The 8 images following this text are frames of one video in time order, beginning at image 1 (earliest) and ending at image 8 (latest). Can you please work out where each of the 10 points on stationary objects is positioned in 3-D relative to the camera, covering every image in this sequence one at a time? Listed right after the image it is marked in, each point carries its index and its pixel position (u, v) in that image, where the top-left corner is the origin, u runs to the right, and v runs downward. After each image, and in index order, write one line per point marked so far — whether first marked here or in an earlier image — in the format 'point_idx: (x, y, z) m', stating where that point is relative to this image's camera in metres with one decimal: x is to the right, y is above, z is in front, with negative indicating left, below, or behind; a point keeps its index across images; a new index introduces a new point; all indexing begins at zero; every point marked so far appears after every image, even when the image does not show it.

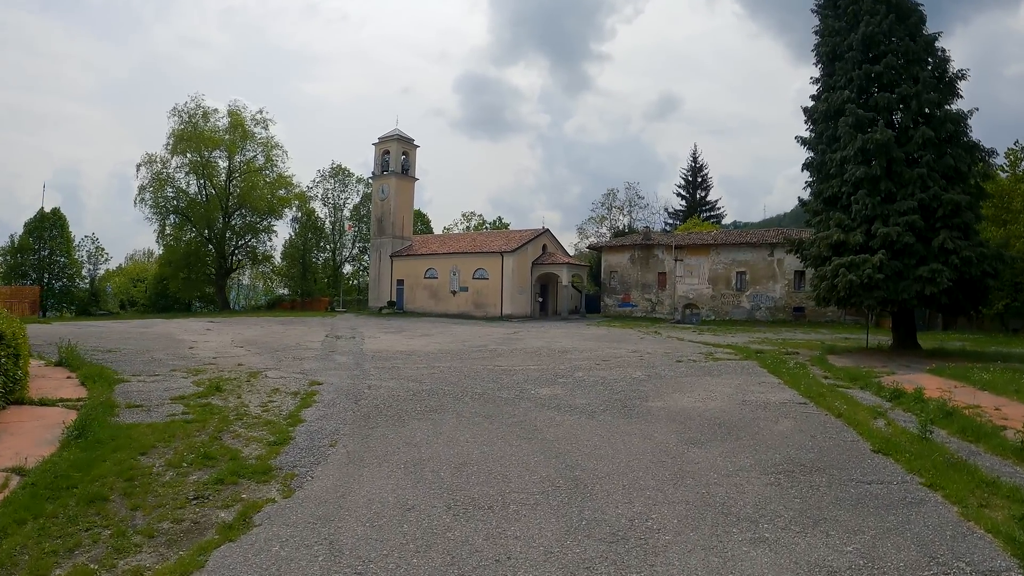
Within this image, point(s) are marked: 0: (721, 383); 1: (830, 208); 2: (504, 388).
0: (+3.6, -1.7, +9.9) m
1: (+10.0, +2.5, +17.7) m
2: (-0.1, -1.5, +8.4) m
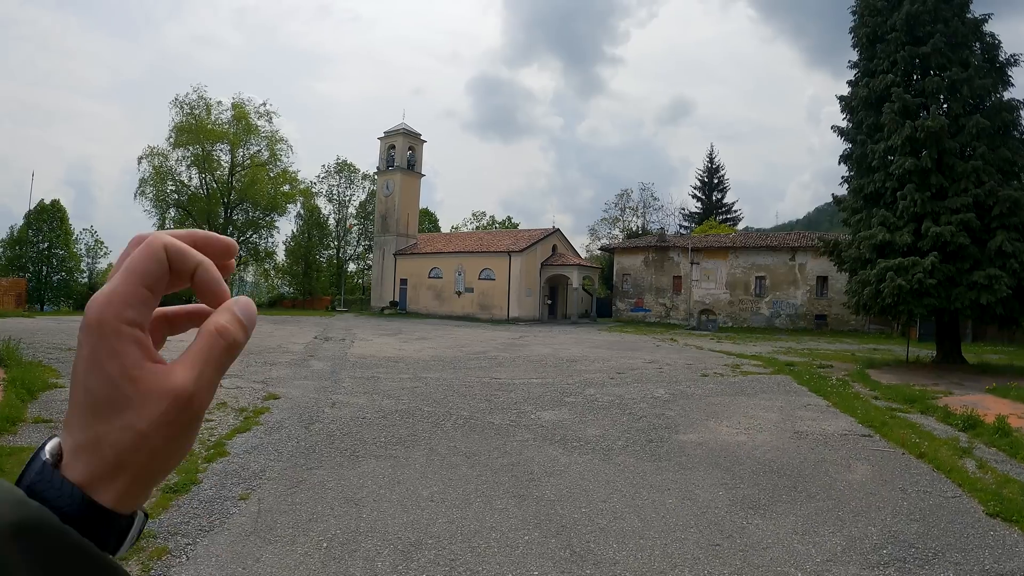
0: (+3.6, -1.7, +8.2) m
1: (+10.1, +2.4, +15.9) m
2: (-0.2, -1.5, +6.8) m
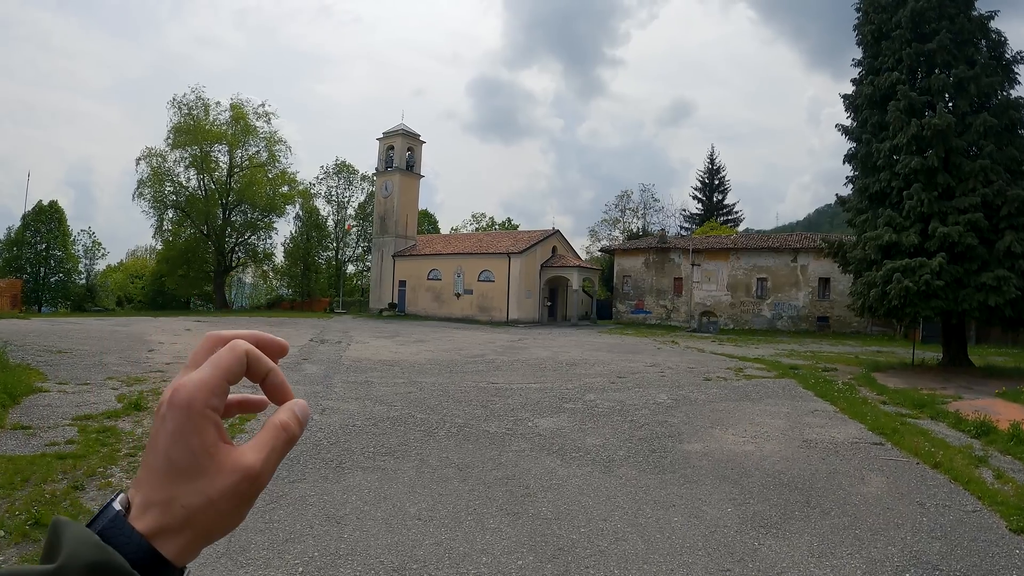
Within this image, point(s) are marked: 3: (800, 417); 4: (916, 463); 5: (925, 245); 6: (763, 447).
0: (+3.5, -1.7, +7.9) m
1: (+10.1, +2.3, +15.7) m
2: (-0.2, -1.5, +6.5) m
3: (+4.0, -1.8, +7.9) m
4: (+4.5, -1.9, +6.3) m
5: (+10.2, +1.1, +14.0) m
6: (+2.6, -1.7, +5.9) m
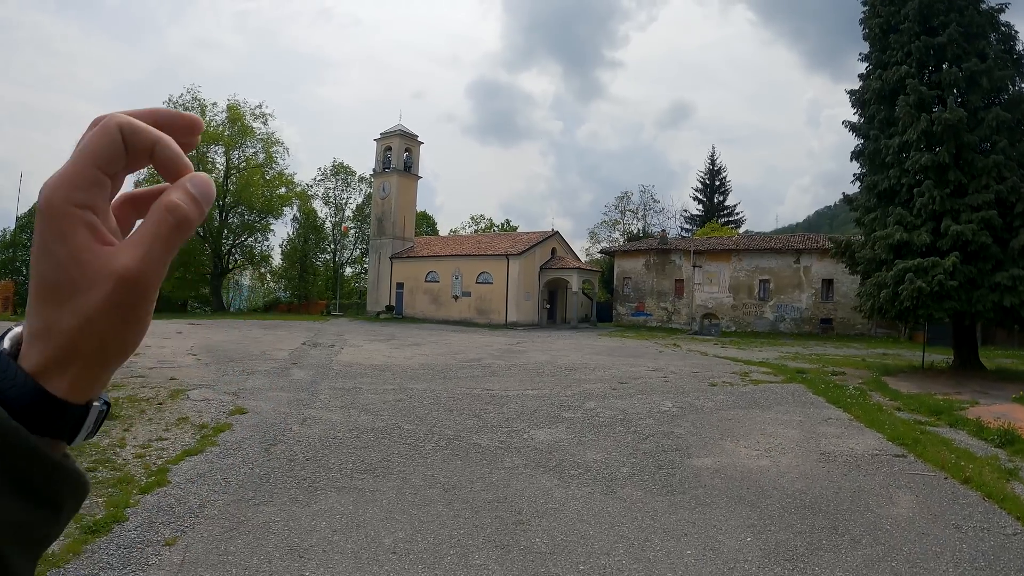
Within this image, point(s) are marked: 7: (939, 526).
0: (+3.5, -1.7, +7.4) m
1: (+10.0, +2.3, +15.2) m
2: (-0.3, -1.5, +6.0) m
3: (+3.9, -1.8, +7.4) m
4: (+4.4, -1.9, +5.8) m
5: (+10.1, +1.0, +13.6) m
6: (+2.6, -1.7, +5.5) m
7: (+3.3, -1.8, +4.4) m
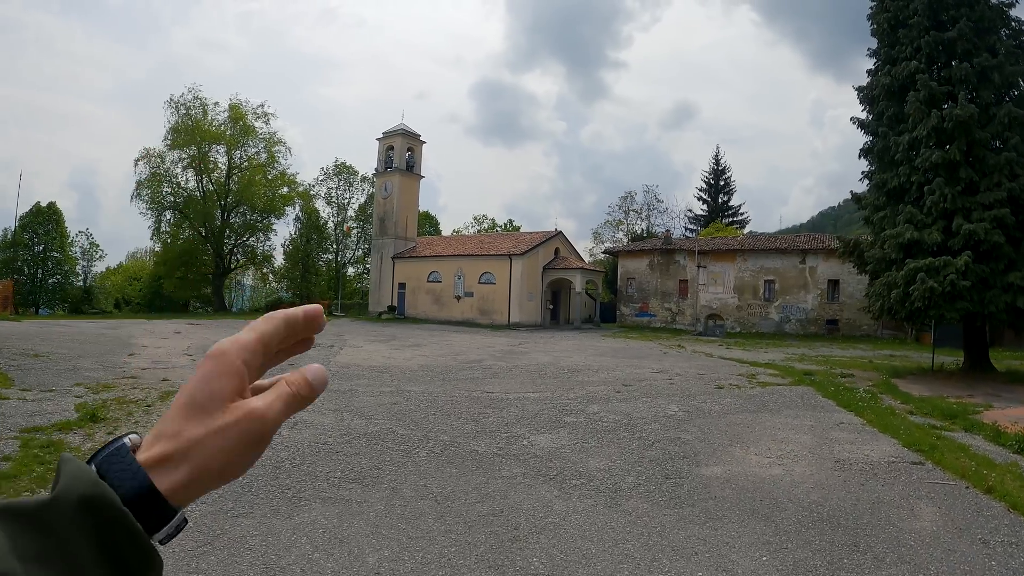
0: (+3.5, -1.7, +7.1) m
1: (+10.1, +2.3, +14.9) m
2: (-0.3, -1.5, +5.7) m
3: (+3.9, -1.8, +7.1) m
4: (+4.4, -1.9, +5.5) m
5: (+10.2, +1.0, +13.2) m
6: (+2.5, -1.7, +5.2) m
7: (+3.3, -1.8, +4.1) m
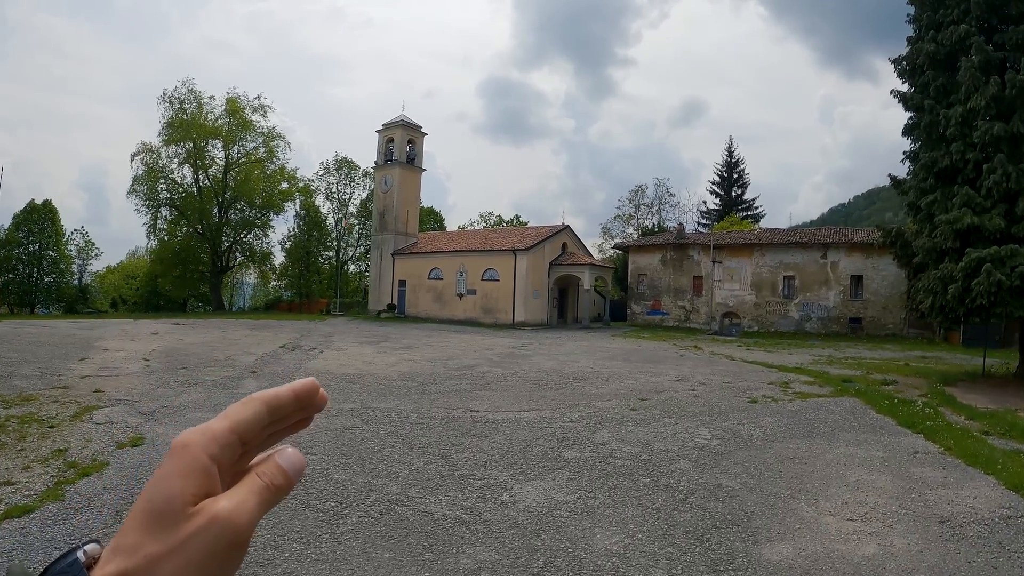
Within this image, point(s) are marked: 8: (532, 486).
0: (+3.3, -1.7, +5.5) m
1: (+10.1, +2.4, +13.1) m
2: (-0.5, -1.4, +4.2) m
3: (+3.8, -1.7, +5.5) m
4: (+4.2, -1.9, +3.9) m
5: (+10.1, +1.1, +11.5) m
6: (+2.4, -1.6, +3.5) m
7: (+3.1, -1.8, +2.5) m
8: (+0.1, -1.4, +4.2) m
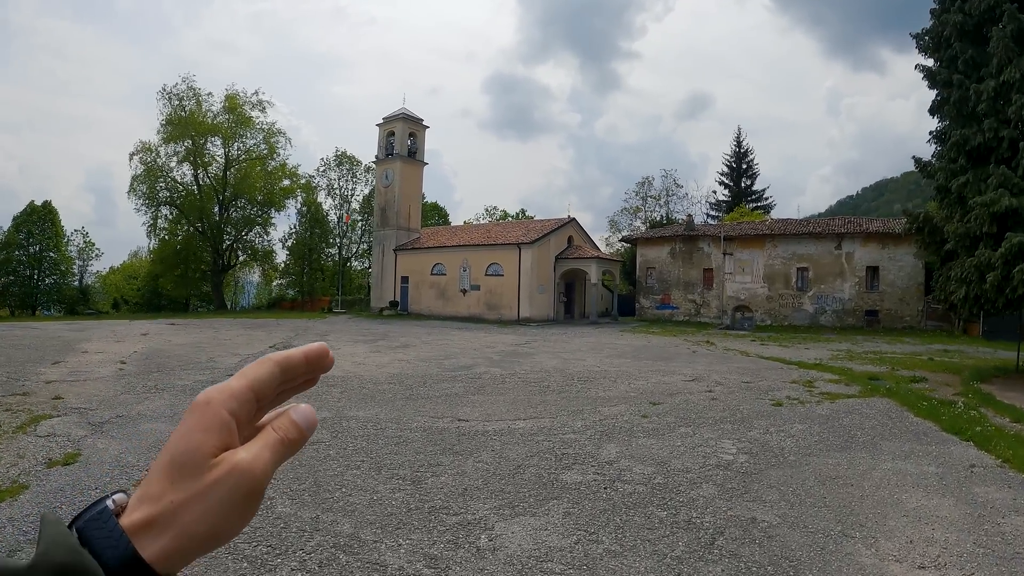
0: (+3.2, -1.6, +4.6) m
1: (+10.0, +2.6, +12.2) m
2: (-0.6, -1.4, +3.4) m
3: (+3.7, -1.6, +4.6) m
4: (+4.1, -1.8, +3.0) m
5: (+10.1, +1.4, +10.5) m
6: (+2.3, -1.5, +2.7) m
7: (+3.0, -1.7, +1.6) m
8: (0.0, -1.4, +3.4) m
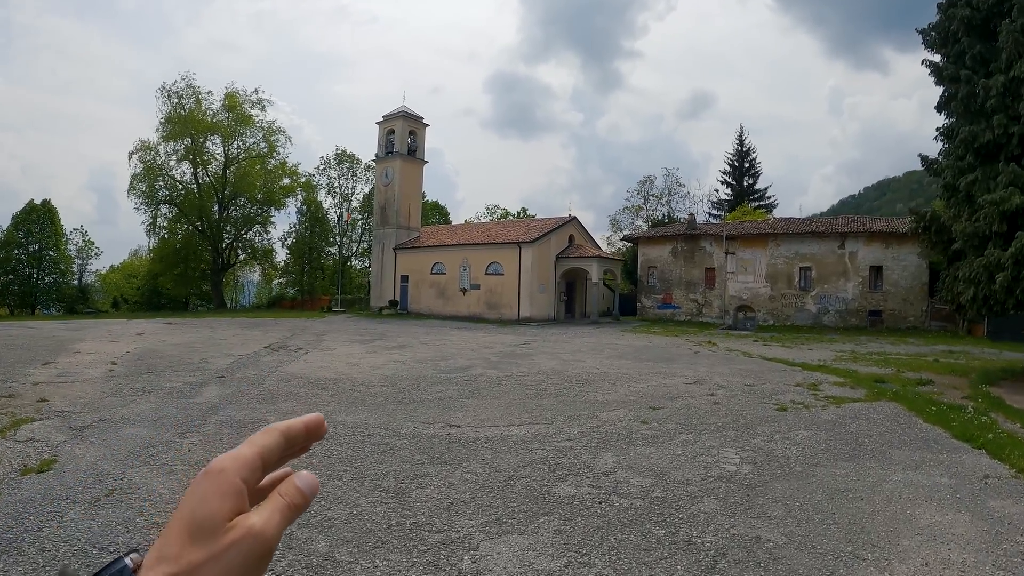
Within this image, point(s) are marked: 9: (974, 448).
0: (+3.2, -1.6, +4.4) m
1: (+10.0, +2.6, +11.9) m
2: (-0.7, -1.4, +3.1) m
3: (+3.6, -1.6, +4.4) m
4: (+4.1, -1.8, +2.8) m
5: (+10.0, +1.4, +10.2) m
6: (+2.2, -1.5, +2.5) m
7: (+2.9, -1.7, +1.4) m
8: (0.0, -1.4, +3.1) m
9: (+5.0, -1.7, +6.1) m
